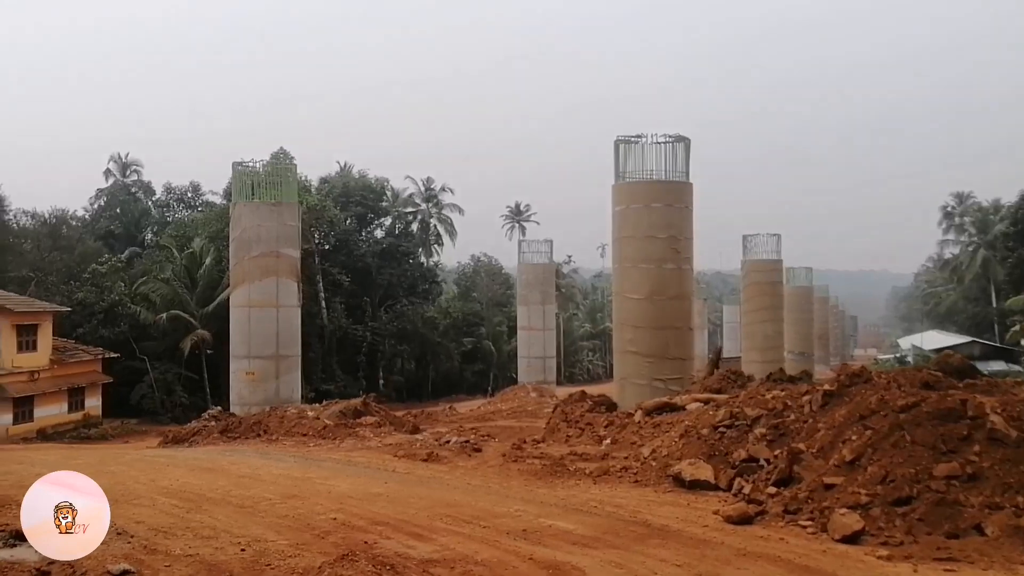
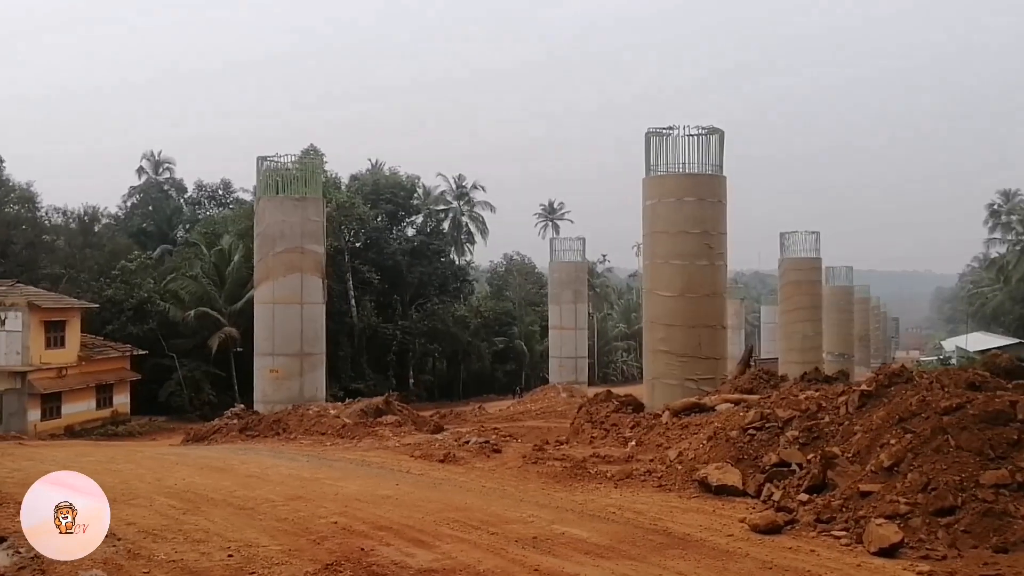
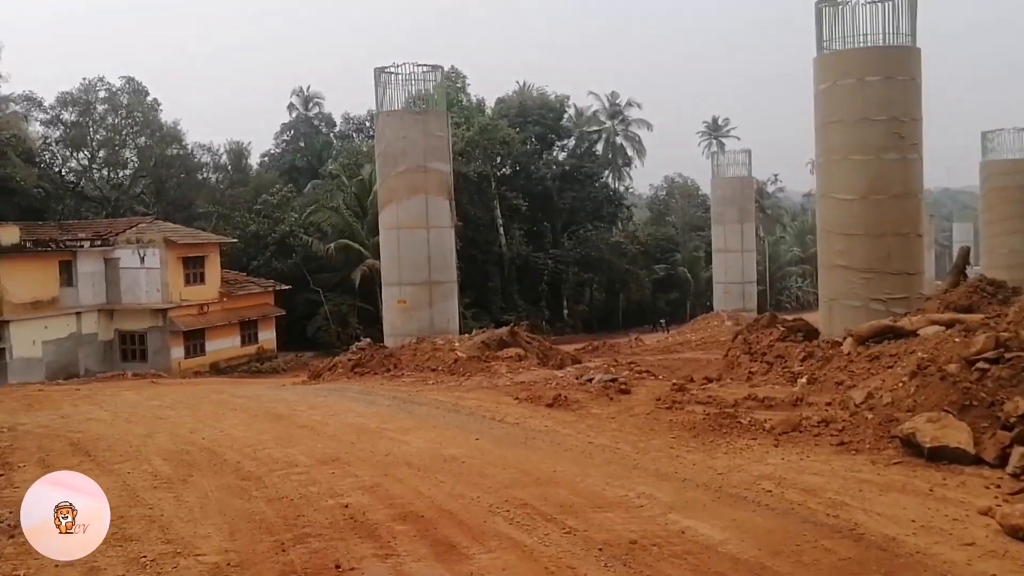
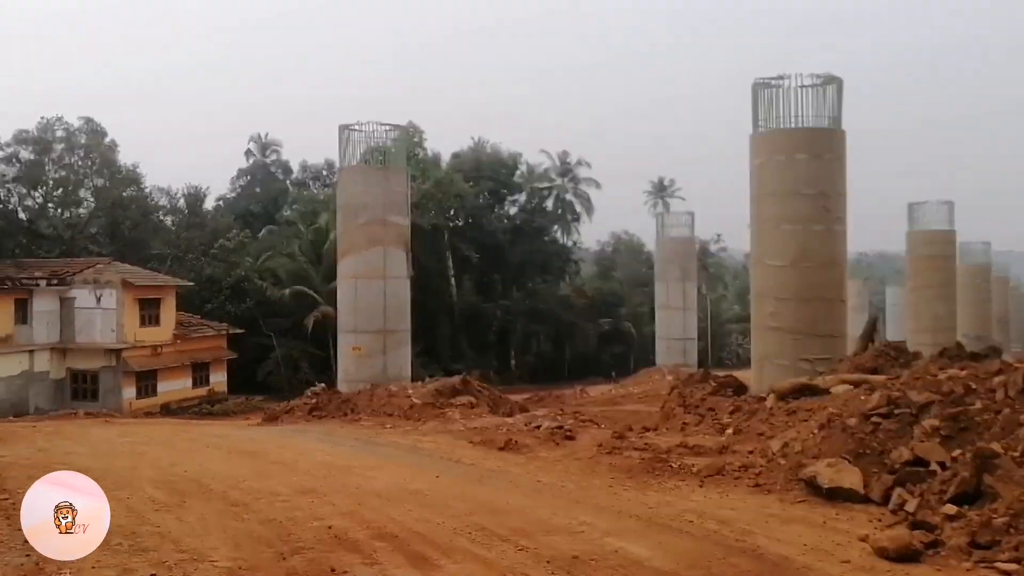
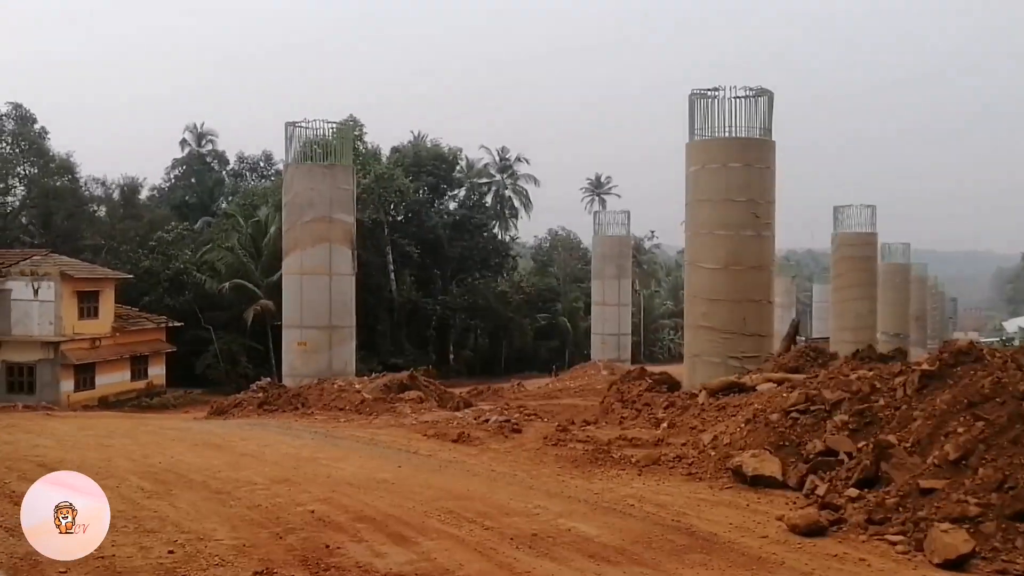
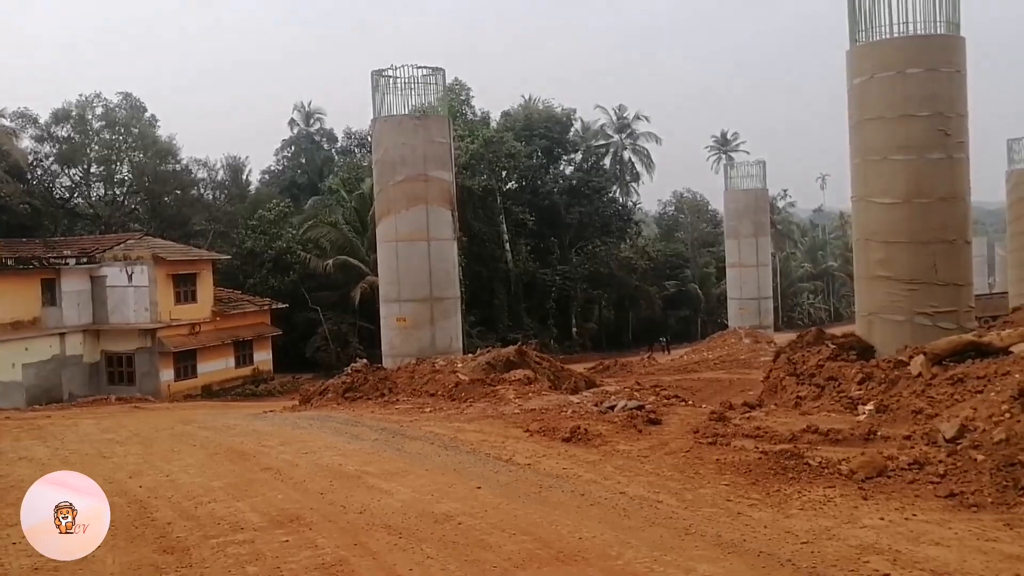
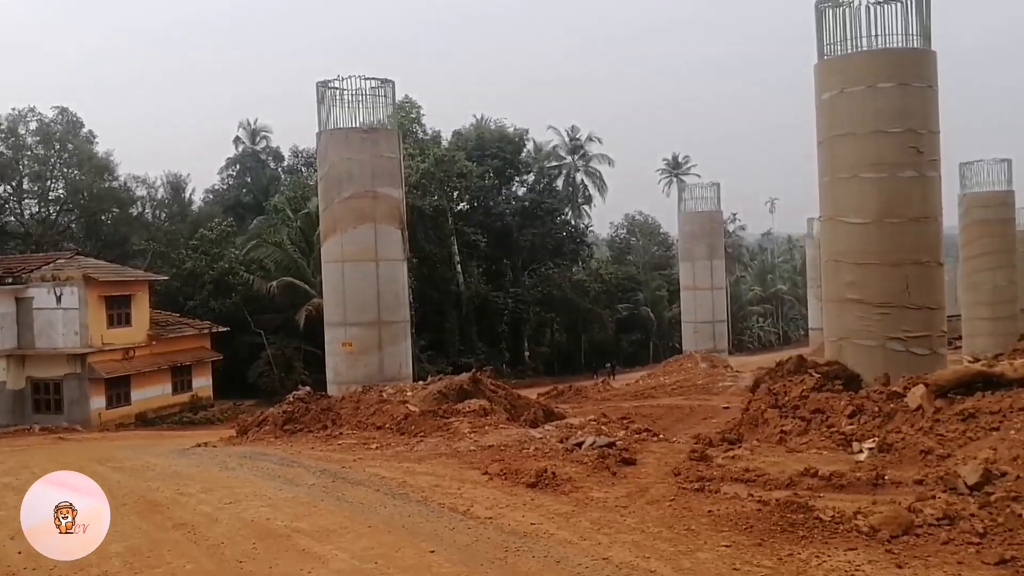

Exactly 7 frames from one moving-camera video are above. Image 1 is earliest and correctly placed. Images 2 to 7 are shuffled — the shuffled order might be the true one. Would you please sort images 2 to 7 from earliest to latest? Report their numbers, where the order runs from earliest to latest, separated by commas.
2, 5, 4, 3, 6, 7
